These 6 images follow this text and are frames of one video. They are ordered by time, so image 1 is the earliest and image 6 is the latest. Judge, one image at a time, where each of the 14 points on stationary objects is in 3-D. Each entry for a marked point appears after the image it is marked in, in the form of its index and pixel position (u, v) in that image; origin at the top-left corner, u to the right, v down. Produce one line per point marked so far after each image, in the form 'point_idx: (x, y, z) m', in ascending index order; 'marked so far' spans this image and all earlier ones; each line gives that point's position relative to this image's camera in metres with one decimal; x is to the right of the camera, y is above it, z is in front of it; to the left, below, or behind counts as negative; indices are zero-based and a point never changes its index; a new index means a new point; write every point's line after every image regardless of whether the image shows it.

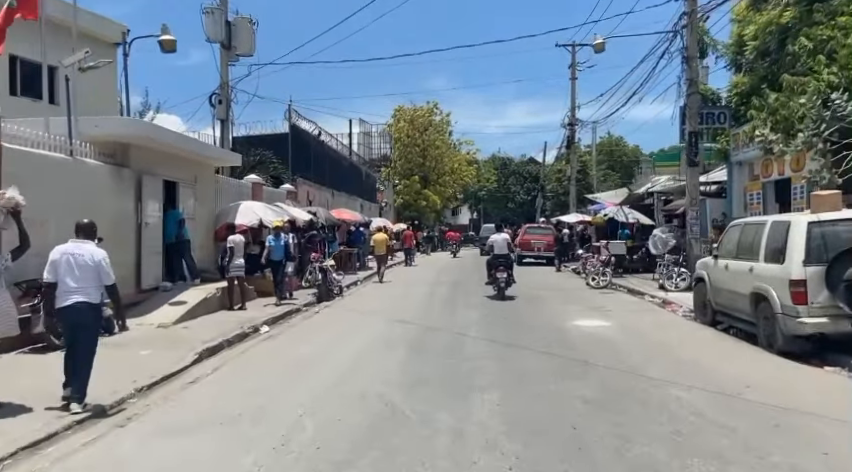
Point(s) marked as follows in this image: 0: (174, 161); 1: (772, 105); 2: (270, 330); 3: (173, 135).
0: (-6.0, +1.8, +15.6) m
1: (+7.1, +2.7, +13.3) m
2: (-3.0, -1.8, +12.7) m
3: (-5.5, +2.2, +14.2) m
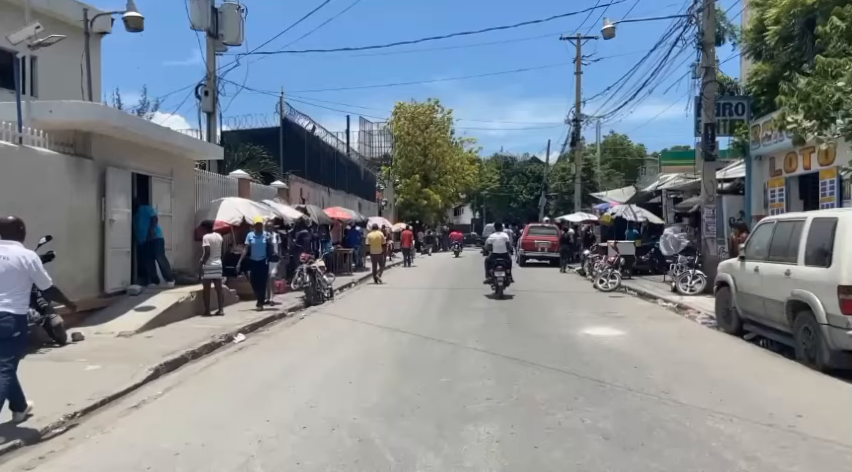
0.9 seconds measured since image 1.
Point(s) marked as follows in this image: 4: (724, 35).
0: (-6.1, +1.8, +14.3) m
1: (+6.9, +2.7, +12.0) m
2: (-3.2, -1.8, +11.5) m
3: (-5.6, +2.2, +13.0) m
4: (+8.6, +5.8, +18.9) m
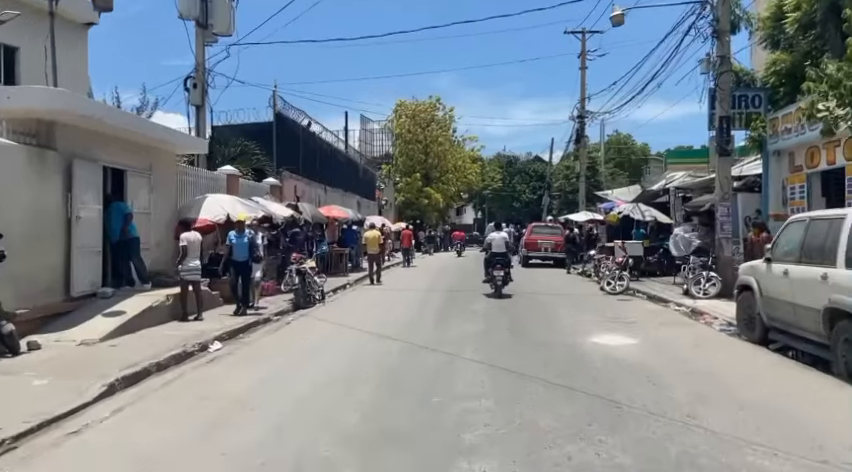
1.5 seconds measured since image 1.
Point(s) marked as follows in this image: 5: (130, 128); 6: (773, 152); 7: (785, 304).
0: (-6.2, +1.9, +13.3) m
1: (+6.8, +2.7, +11.0) m
2: (-3.3, -1.8, +10.5) m
3: (-5.7, +2.3, +12.0) m
4: (+8.5, +5.8, +17.8) m
5: (-5.7, +2.1, +12.5) m
6: (+9.0, +2.2, +16.9) m
7: (+5.2, -1.0, +9.4) m
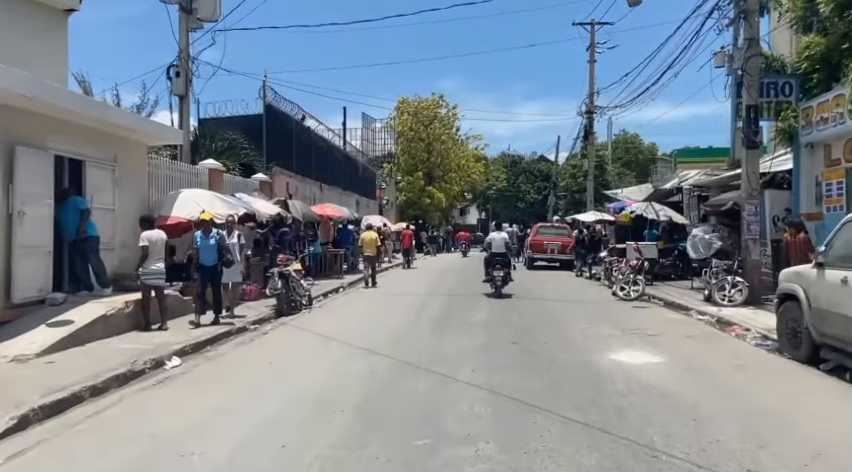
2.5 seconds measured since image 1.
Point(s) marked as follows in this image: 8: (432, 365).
0: (-6.3, +1.9, +11.9) m
1: (+6.7, +2.7, +9.4) m
2: (-3.4, -1.8, +9.0) m
3: (-5.8, +2.3, +10.5) m
4: (+8.5, +5.8, +16.3) m
5: (-5.8, +2.1, +11.1) m
6: (+8.9, +2.1, +15.4) m
7: (+5.0, -1.0, +7.9) m
8: (+0.1, -1.7, +8.6) m
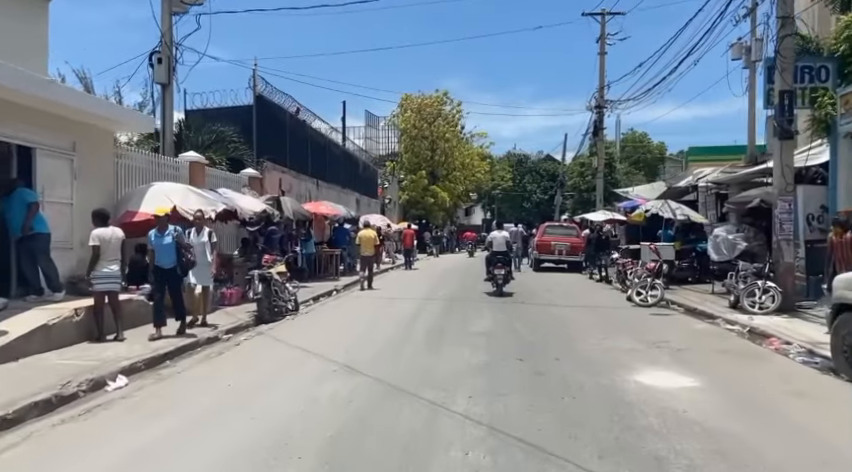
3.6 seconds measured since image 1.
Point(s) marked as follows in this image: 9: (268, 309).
0: (-6.4, +1.9, +10.5) m
1: (+6.6, +2.7, +7.9) m
2: (-3.5, -1.7, +7.6) m
3: (-5.9, +2.3, +9.1) m
4: (+8.5, +5.8, +14.8) m
5: (-5.9, +2.1, +9.7) m
6: (+8.9, +2.1, +13.8) m
7: (+4.9, -1.0, +6.4) m
8: (0.0, -1.7, +7.2) m
9: (-3.1, -1.5, +13.0) m
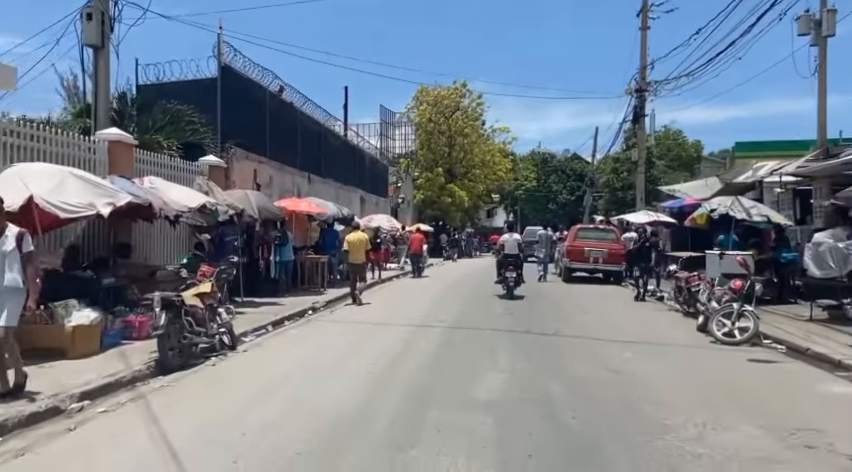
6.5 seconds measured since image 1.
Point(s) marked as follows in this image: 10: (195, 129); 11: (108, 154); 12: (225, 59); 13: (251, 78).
0: (-6.7, +1.9, +6.4) m
1: (+6.3, +2.6, +3.4) m
2: (-3.9, -1.8, +3.4) m
3: (-6.2, +2.3, +5.0) m
4: (+8.4, +5.6, +10.2) m
5: (-6.2, +2.1, +5.6) m
6: (+8.7, +2.0, +9.2) m
7: (+4.5, -1.1, +1.9) m
8: (-0.4, -1.8, +2.8) m
9: (-3.3, -1.6, +8.7) m
10: (-6.1, +2.8, +17.4) m
11: (-6.1, +1.5, +12.5) m
12: (-5.6, +5.0, +18.5) m
13: (-5.2, +4.7, +19.9) m
